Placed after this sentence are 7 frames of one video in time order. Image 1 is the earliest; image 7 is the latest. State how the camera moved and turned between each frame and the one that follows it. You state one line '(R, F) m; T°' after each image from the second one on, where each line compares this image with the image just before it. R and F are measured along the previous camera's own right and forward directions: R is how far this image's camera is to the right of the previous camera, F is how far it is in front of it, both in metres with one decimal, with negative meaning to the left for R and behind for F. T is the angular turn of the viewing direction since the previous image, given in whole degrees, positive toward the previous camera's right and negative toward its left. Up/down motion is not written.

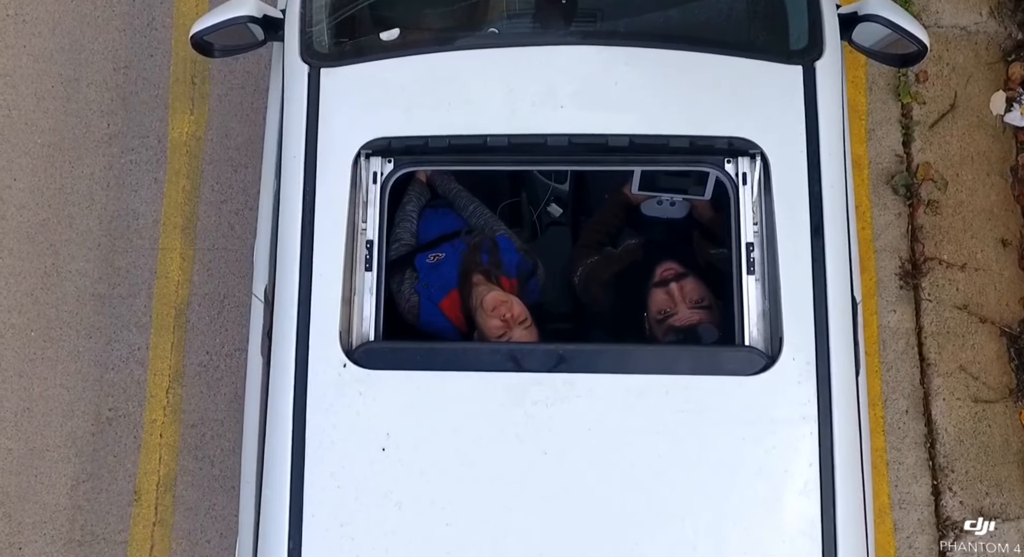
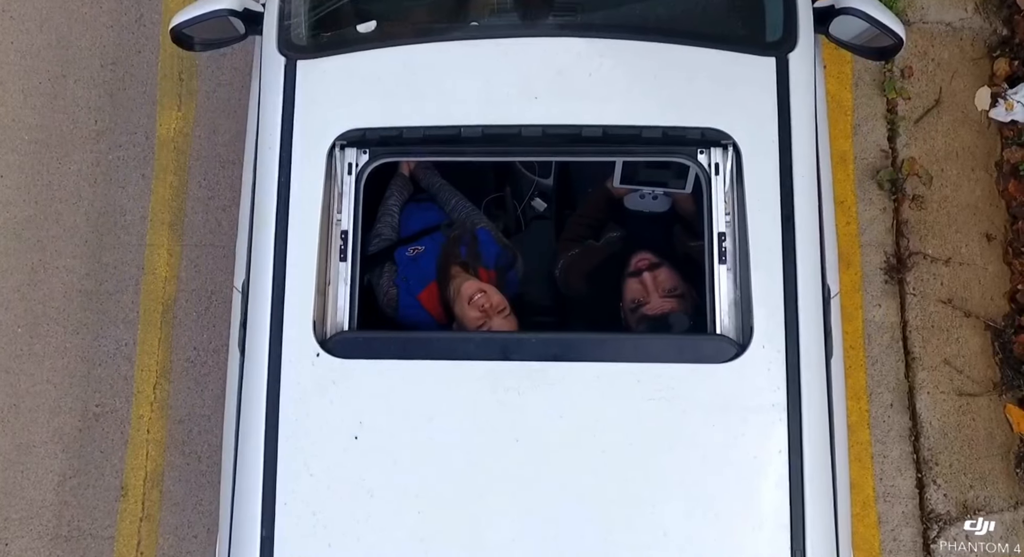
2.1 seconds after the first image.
(0.0, 0.0) m; 0°
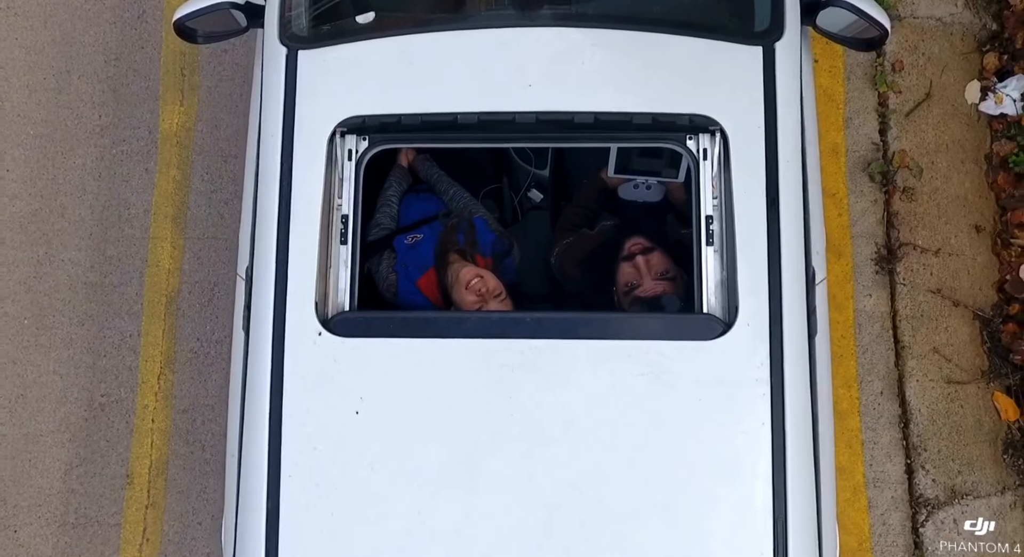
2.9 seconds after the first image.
(0.0, -0.1) m; 0°
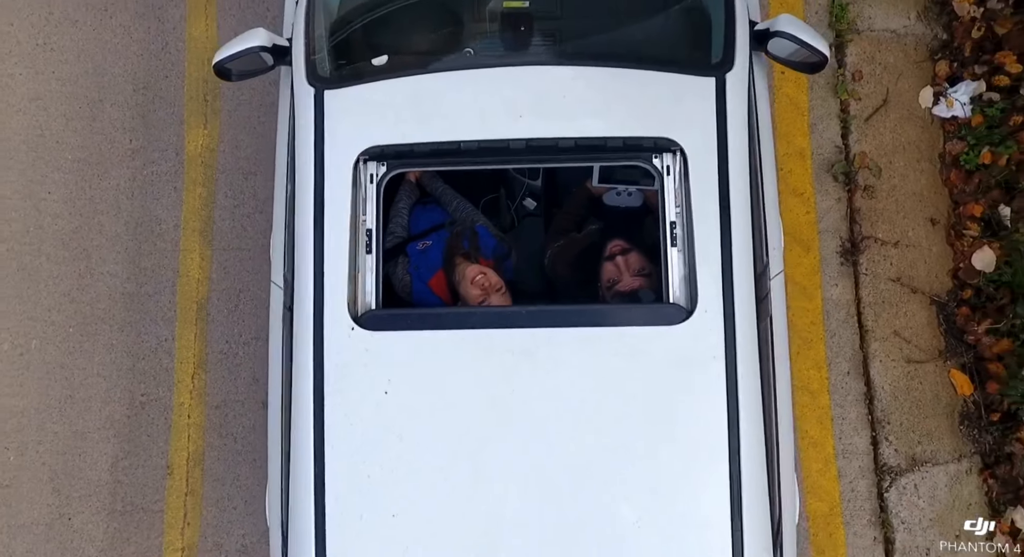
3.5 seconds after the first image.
(0.0, -0.5) m; 0°
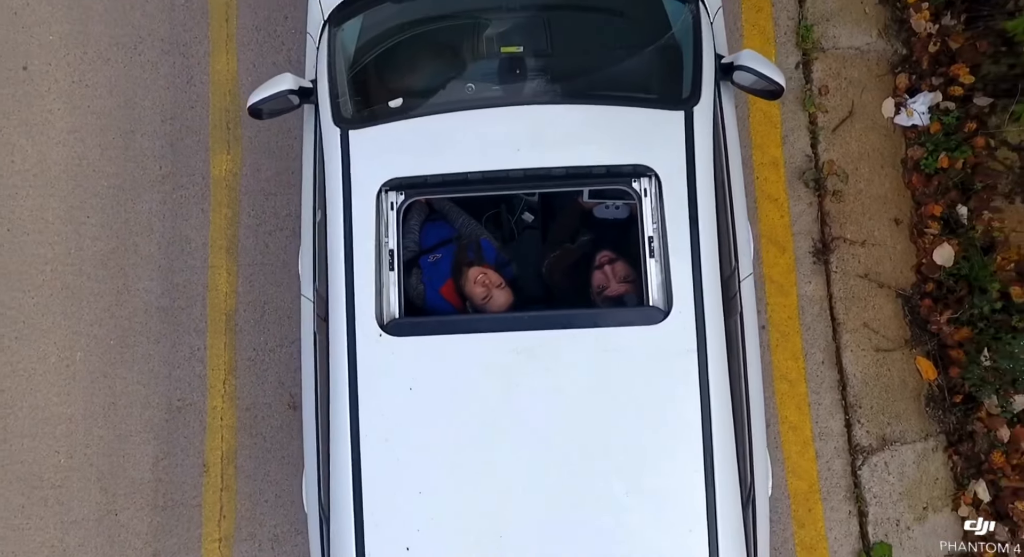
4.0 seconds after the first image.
(0.0, -0.5) m; 0°
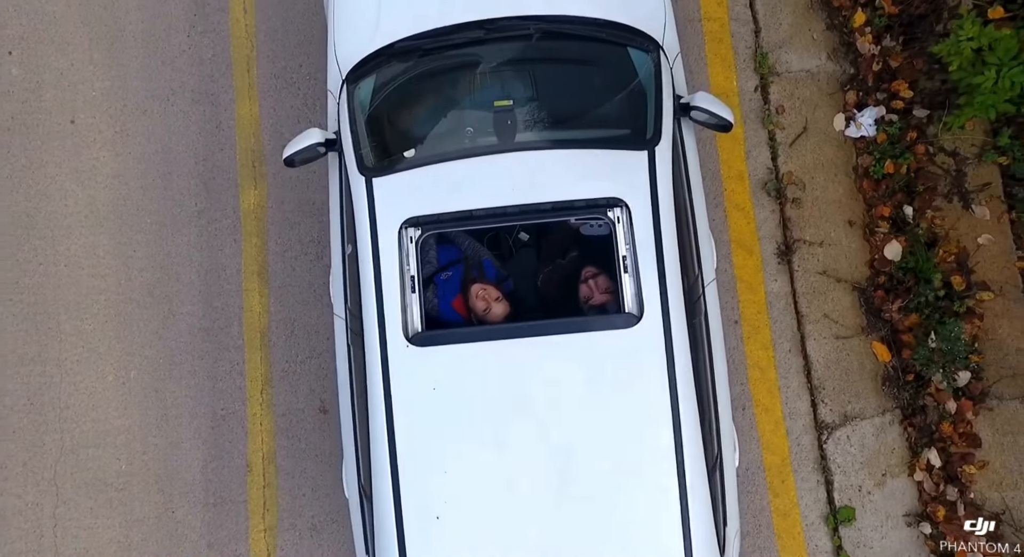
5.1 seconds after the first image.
(0.0, -0.8) m; 0°
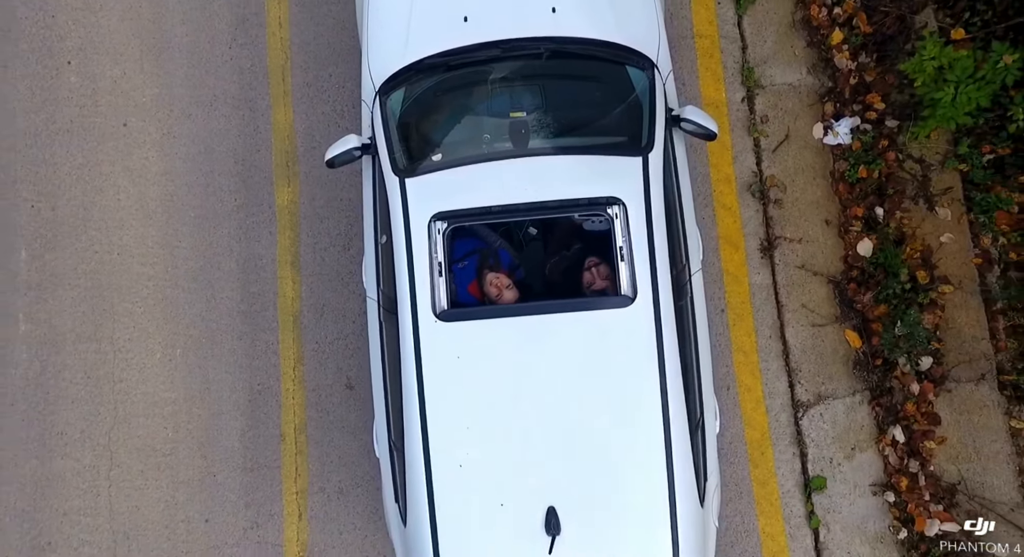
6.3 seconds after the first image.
(0.0, -0.7) m; 0°
